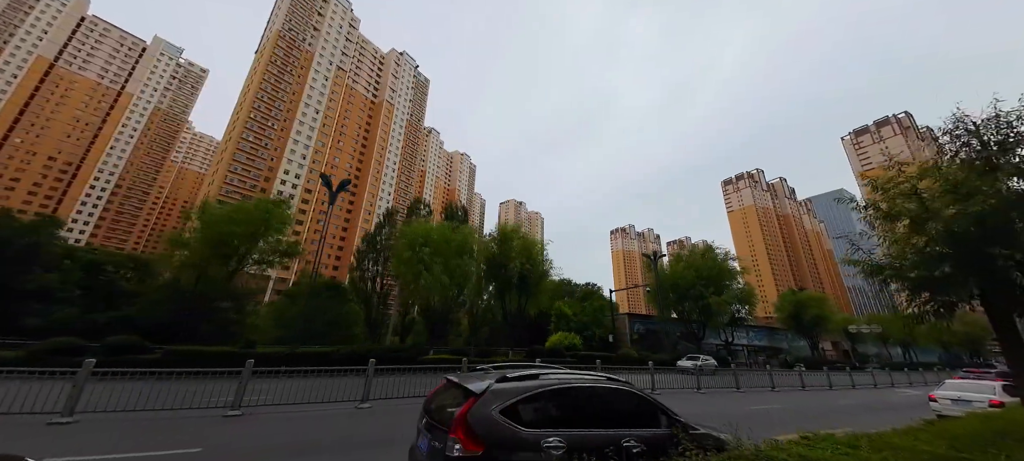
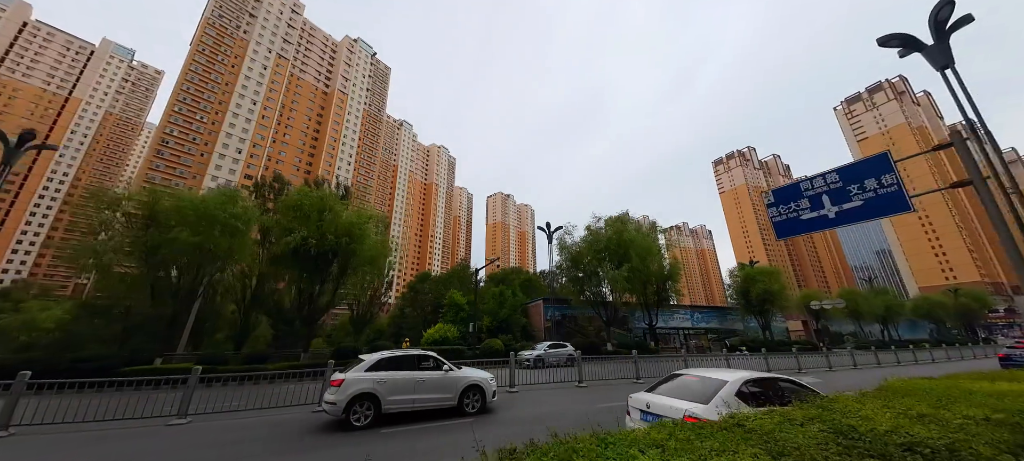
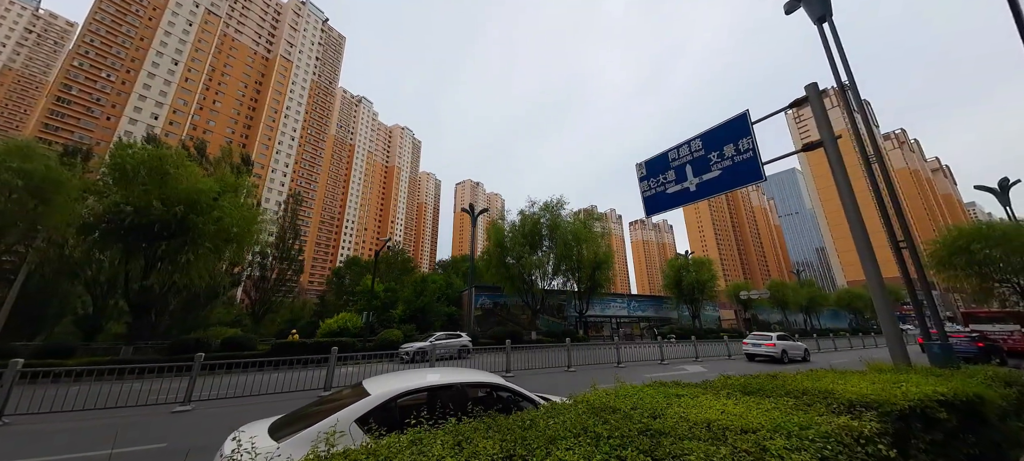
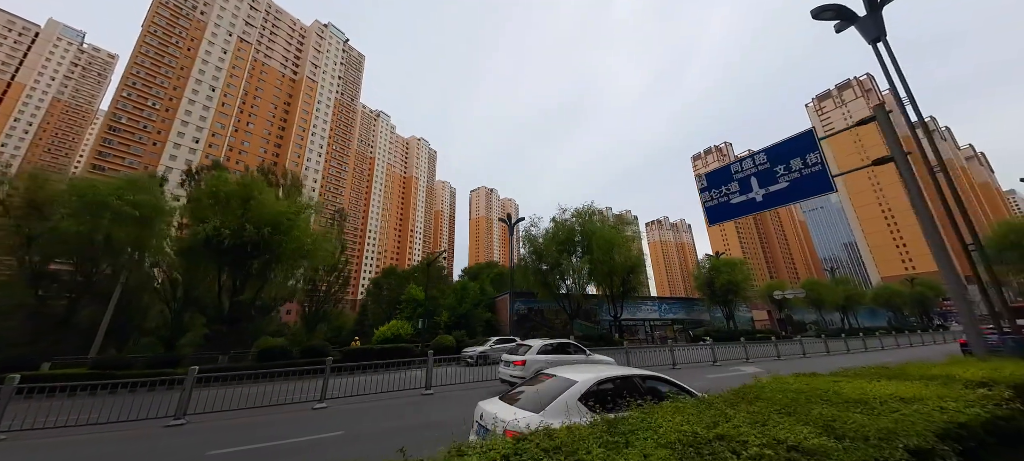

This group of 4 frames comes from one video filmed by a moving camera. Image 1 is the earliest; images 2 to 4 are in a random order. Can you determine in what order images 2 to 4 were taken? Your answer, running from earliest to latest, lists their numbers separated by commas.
2, 4, 3
